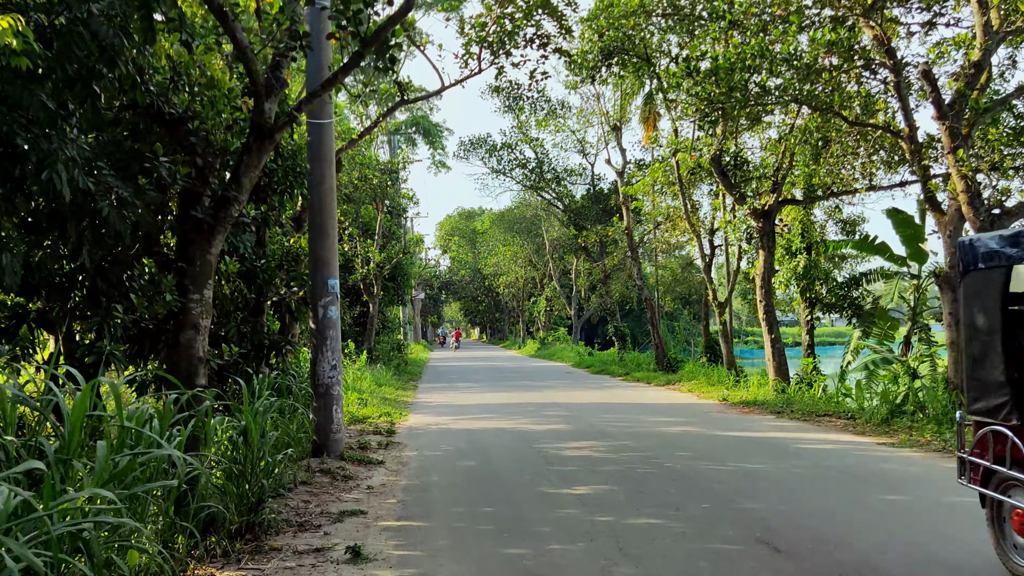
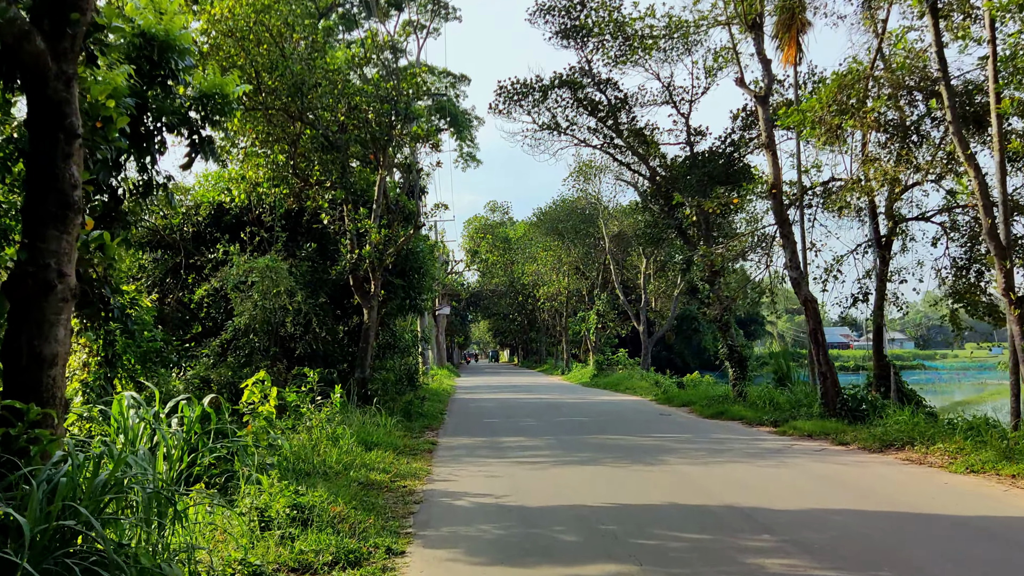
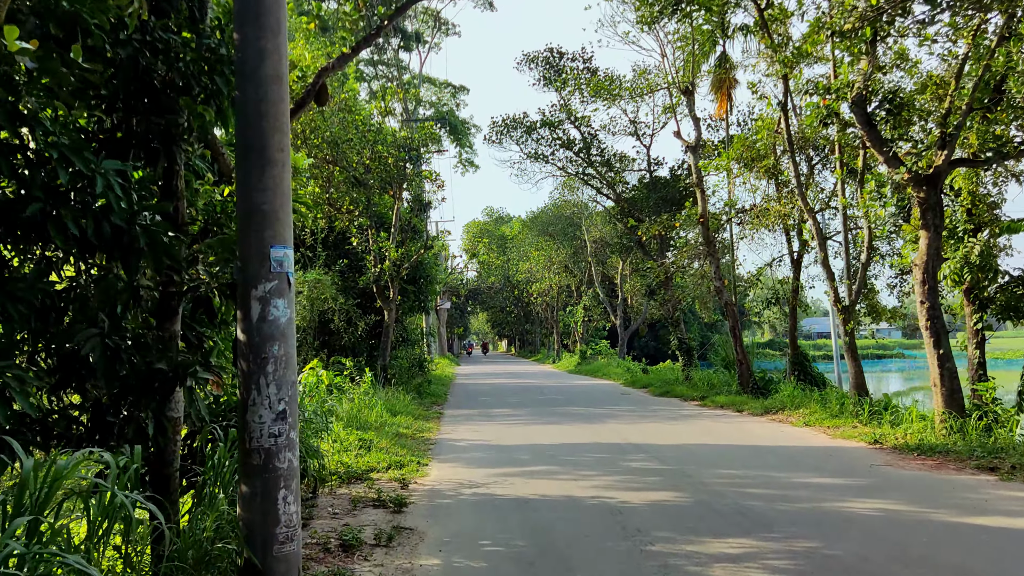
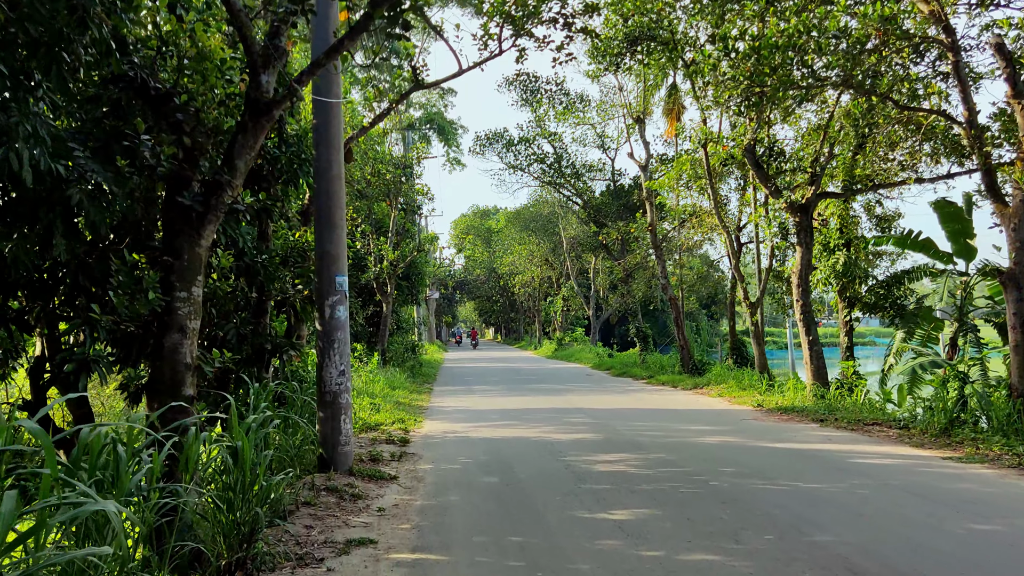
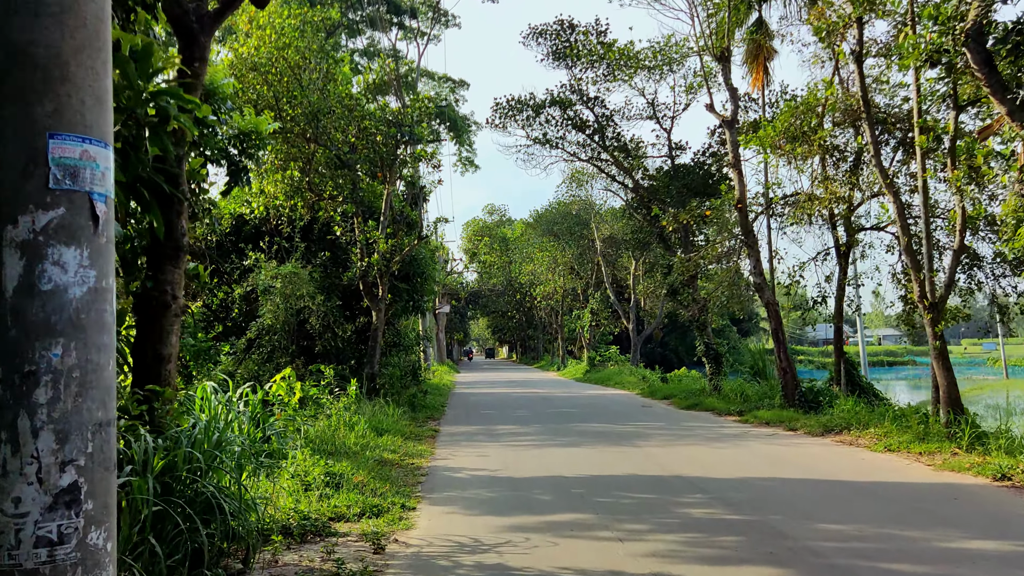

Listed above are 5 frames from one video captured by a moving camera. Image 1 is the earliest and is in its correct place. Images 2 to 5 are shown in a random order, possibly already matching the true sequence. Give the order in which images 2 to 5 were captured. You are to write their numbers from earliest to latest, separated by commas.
4, 3, 5, 2
